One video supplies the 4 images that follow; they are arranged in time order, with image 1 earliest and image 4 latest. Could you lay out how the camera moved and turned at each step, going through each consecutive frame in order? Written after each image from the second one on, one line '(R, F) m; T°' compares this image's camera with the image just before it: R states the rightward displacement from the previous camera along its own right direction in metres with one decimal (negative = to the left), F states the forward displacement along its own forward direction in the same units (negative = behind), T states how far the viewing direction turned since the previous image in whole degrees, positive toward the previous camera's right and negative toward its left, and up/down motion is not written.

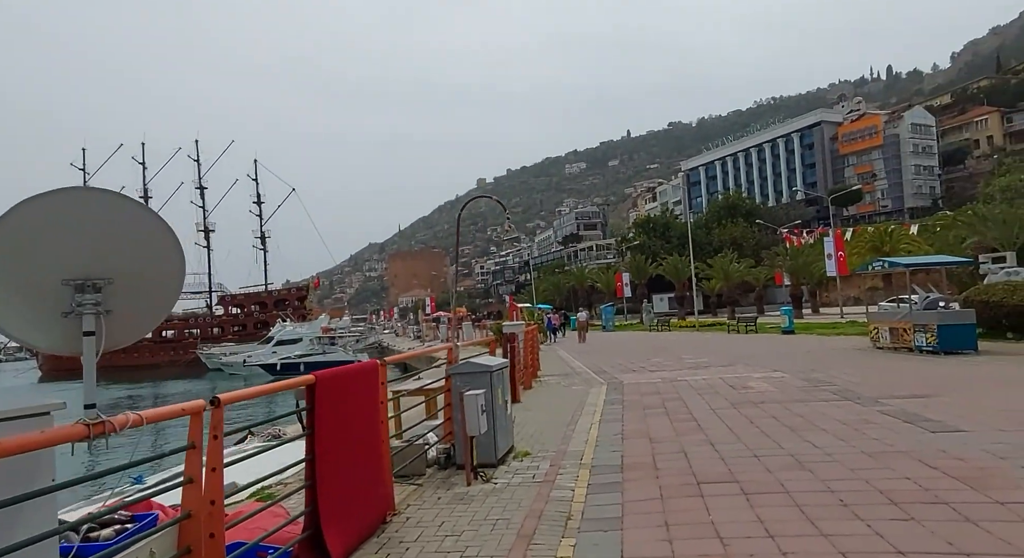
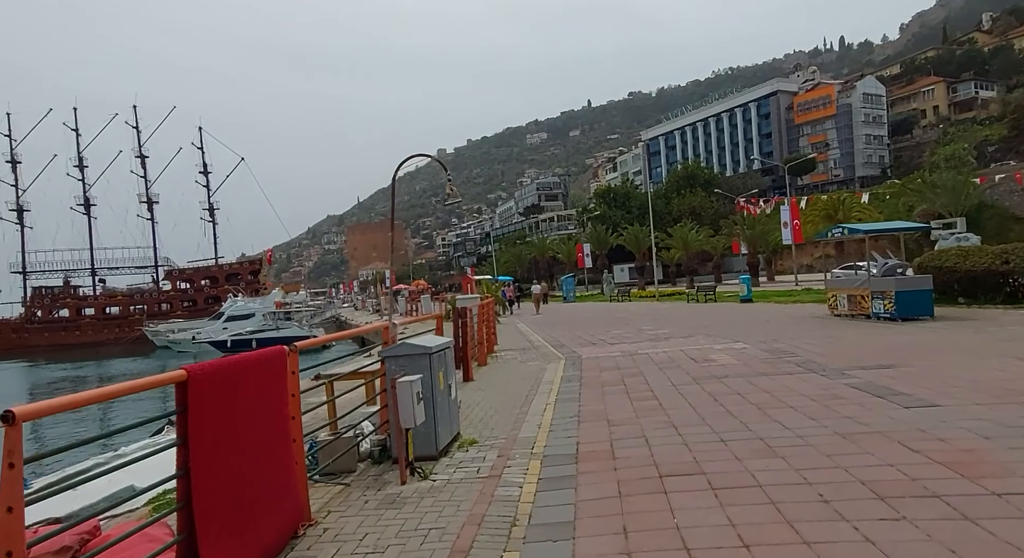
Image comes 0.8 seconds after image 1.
(+0.2, +0.8) m; +4°
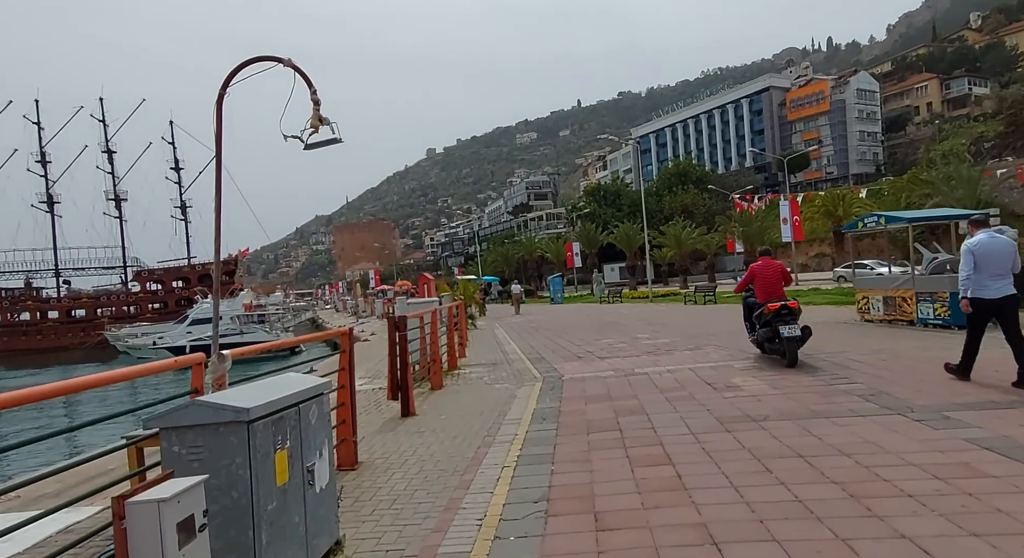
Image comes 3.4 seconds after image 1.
(+0.5, +2.9) m; +1°
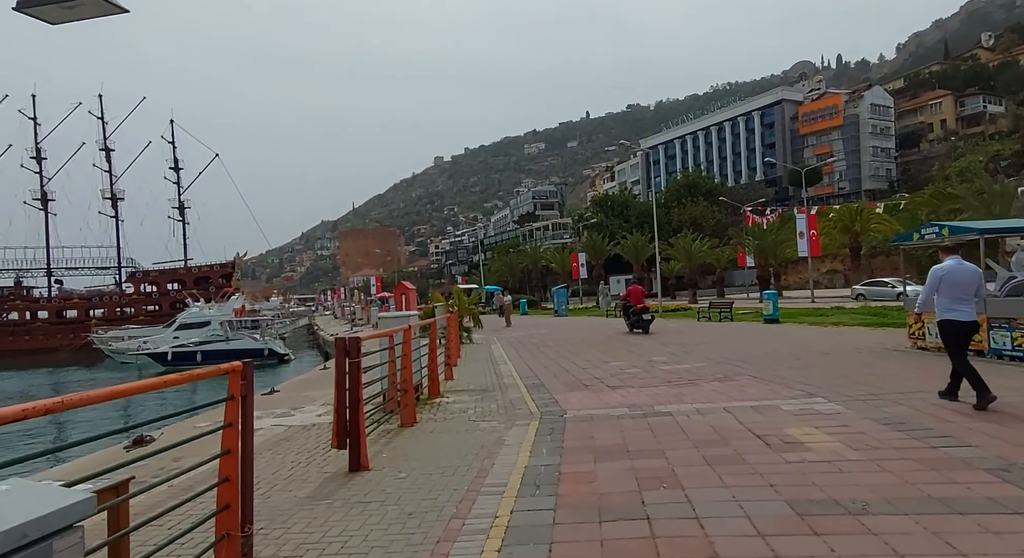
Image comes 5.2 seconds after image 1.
(+0.2, +2.1) m; 0°
